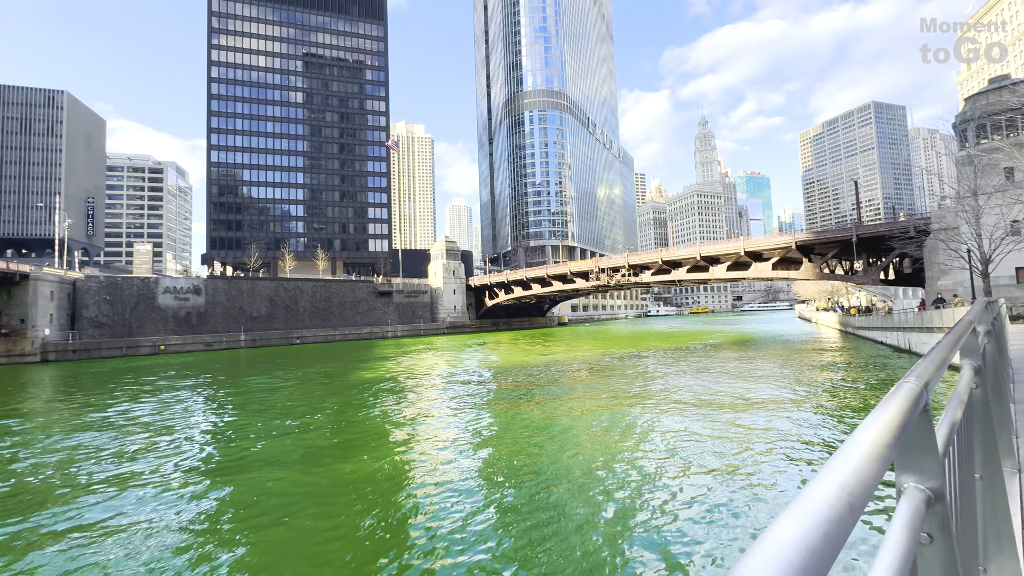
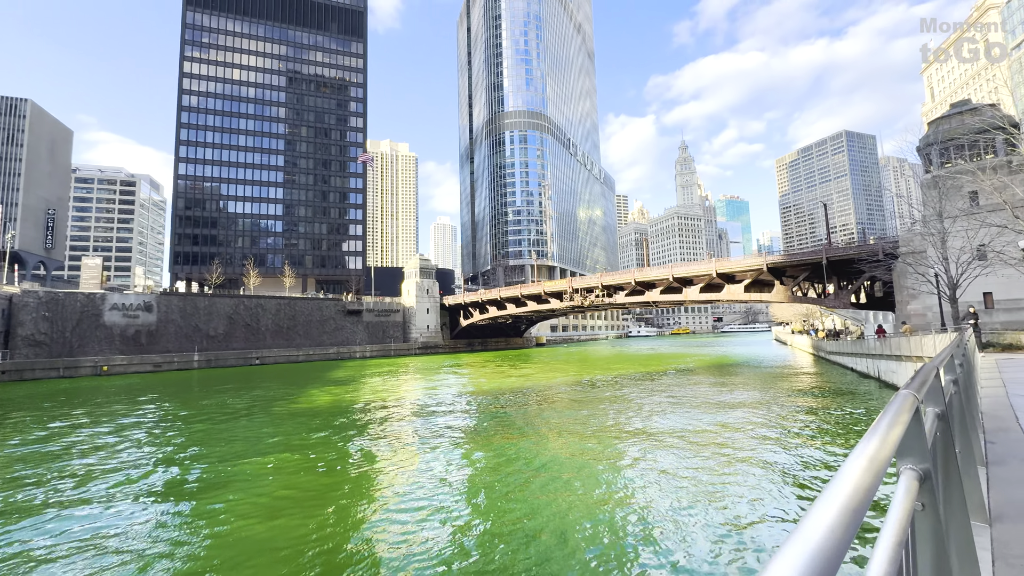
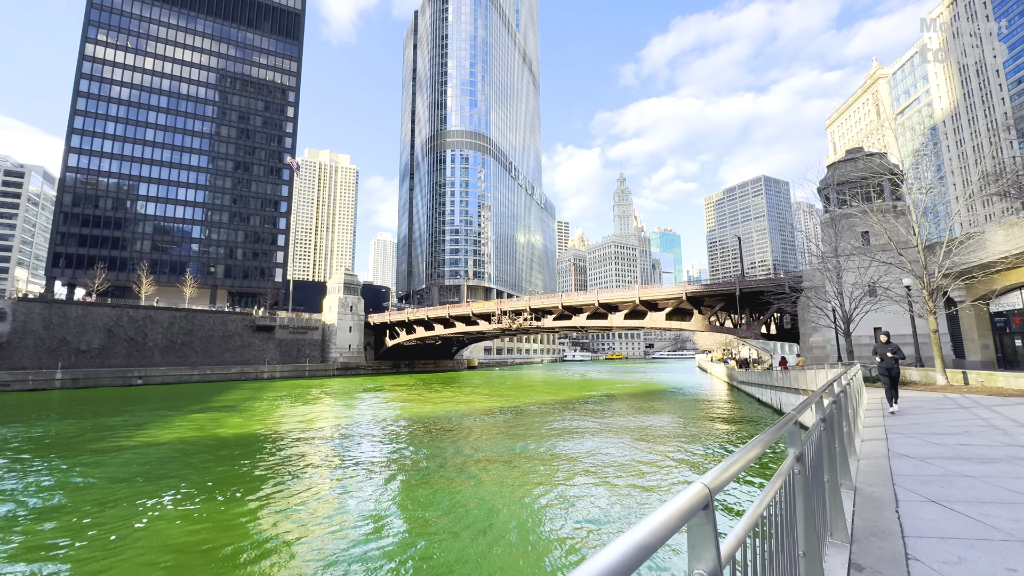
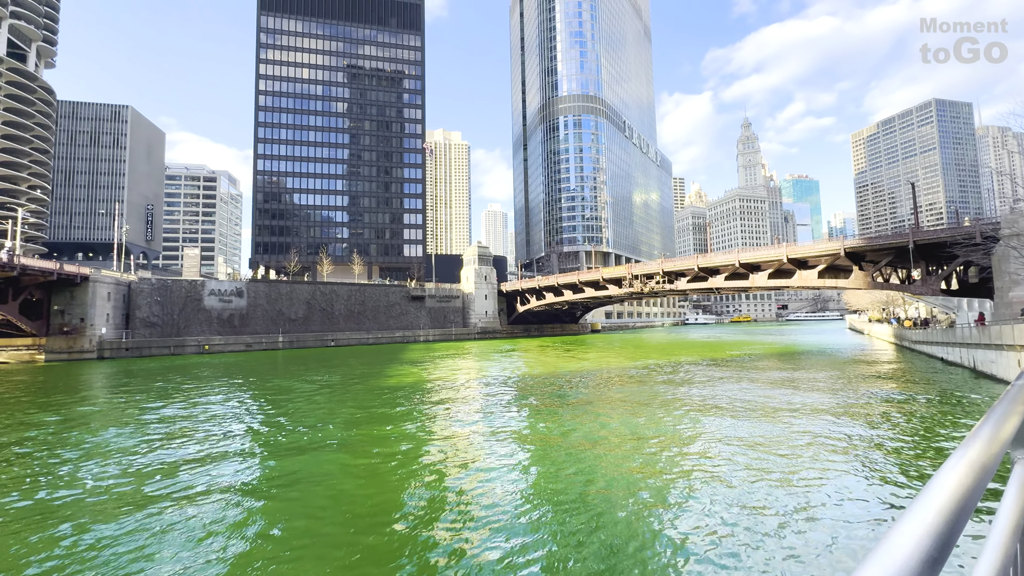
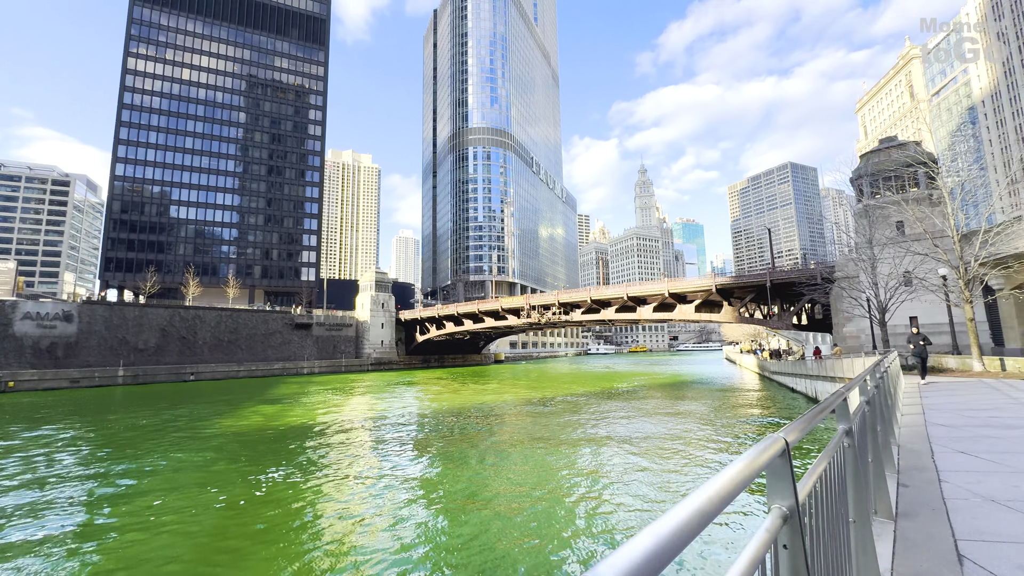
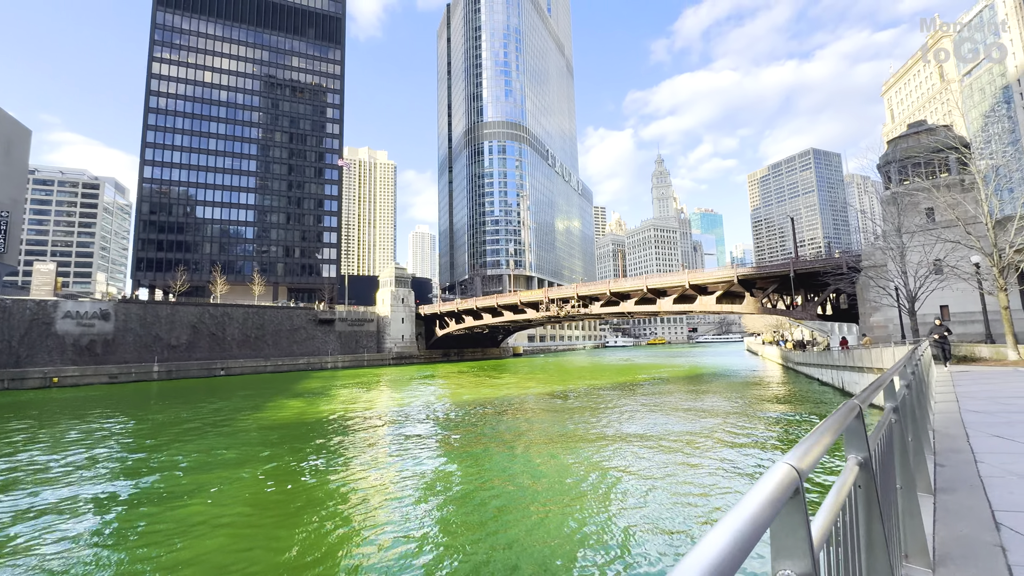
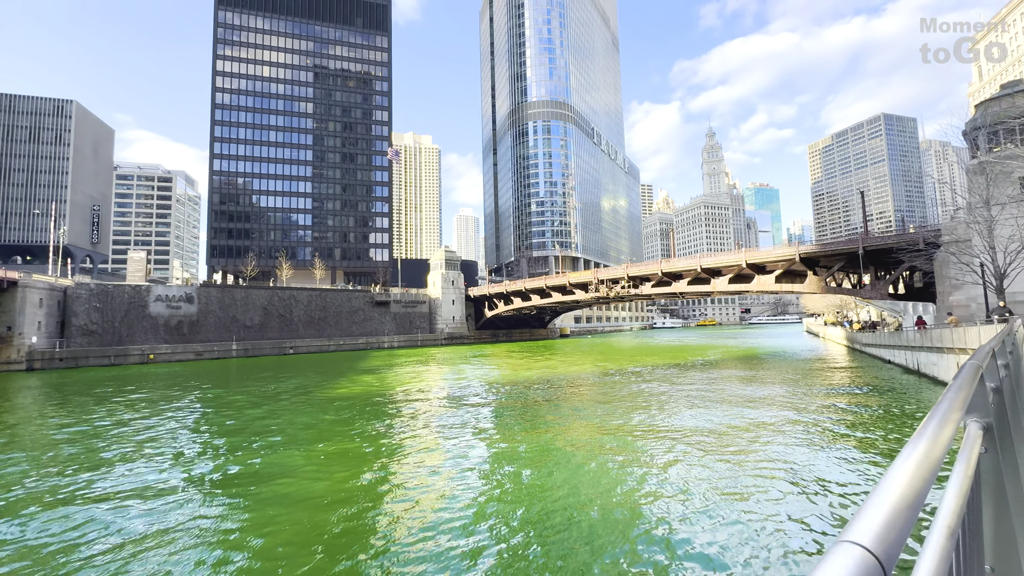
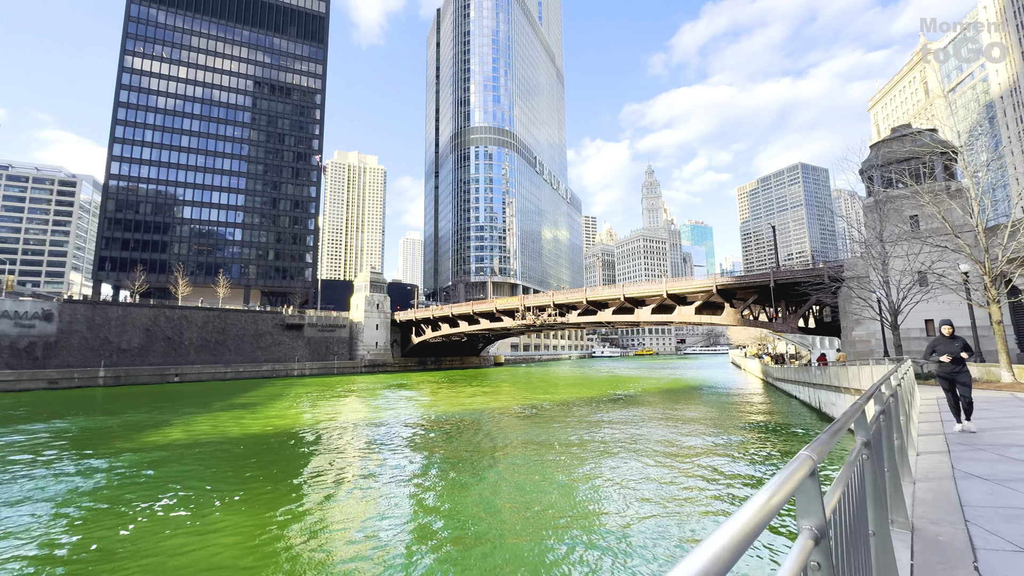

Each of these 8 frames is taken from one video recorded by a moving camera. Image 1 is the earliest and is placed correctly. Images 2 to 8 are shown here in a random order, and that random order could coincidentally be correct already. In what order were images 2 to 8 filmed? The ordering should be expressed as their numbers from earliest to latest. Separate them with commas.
4, 7, 2, 6, 5, 3, 8
